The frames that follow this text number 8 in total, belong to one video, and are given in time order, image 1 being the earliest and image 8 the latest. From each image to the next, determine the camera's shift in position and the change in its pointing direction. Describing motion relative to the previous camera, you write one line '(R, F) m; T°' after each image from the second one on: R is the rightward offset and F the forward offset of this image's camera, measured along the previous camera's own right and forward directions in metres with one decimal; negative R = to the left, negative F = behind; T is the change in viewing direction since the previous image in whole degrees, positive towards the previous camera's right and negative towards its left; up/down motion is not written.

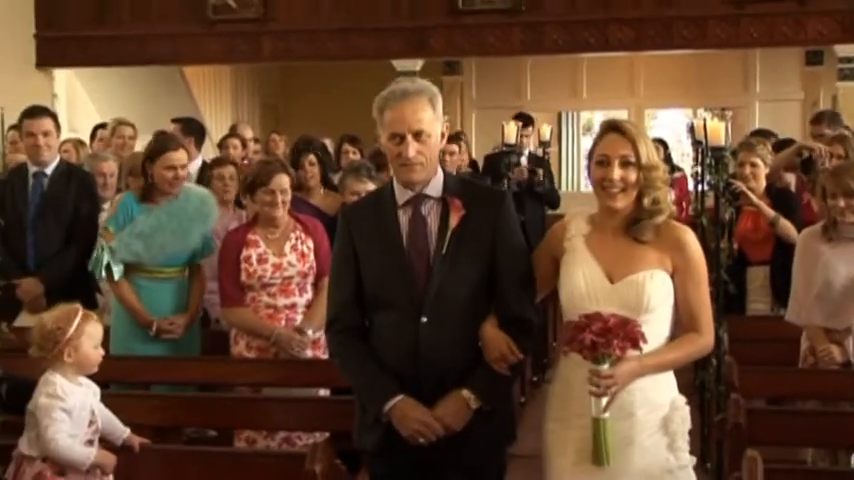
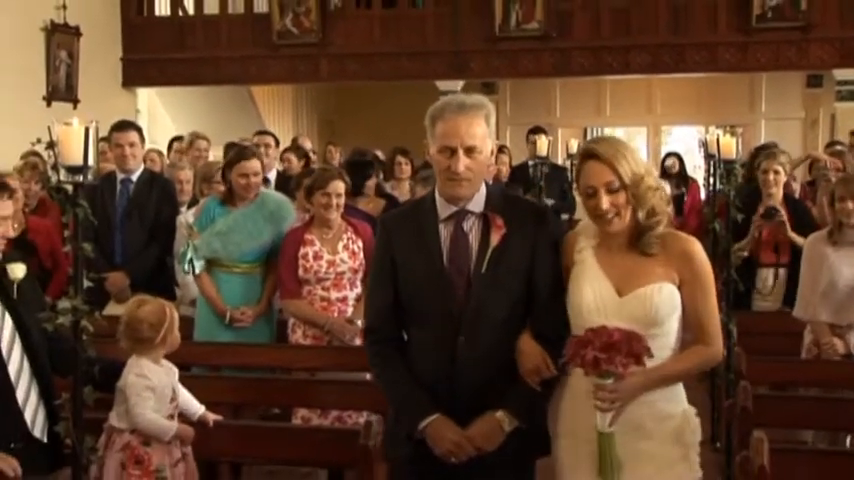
(0.0, -0.4) m; -2°
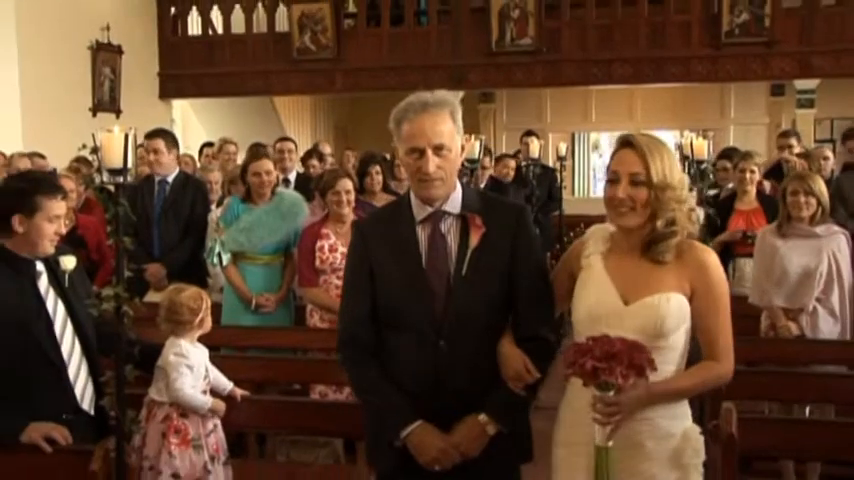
(0.0, -0.5) m; 0°
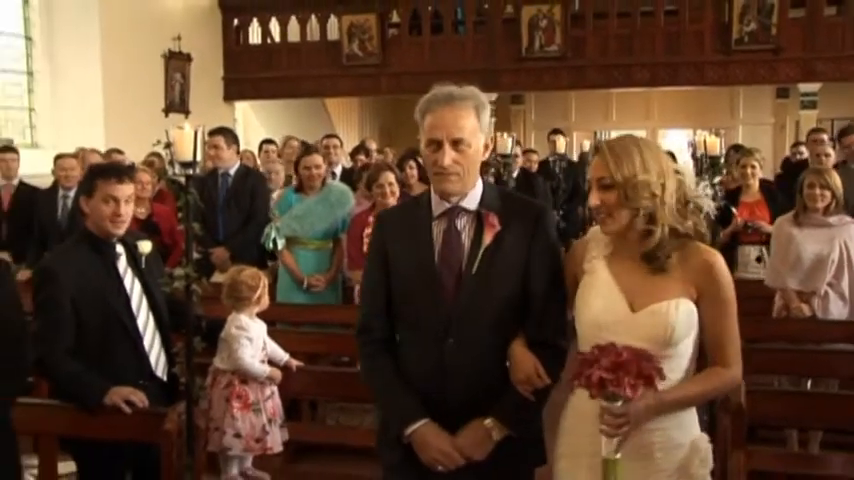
(+0.1, -0.5) m; -3°
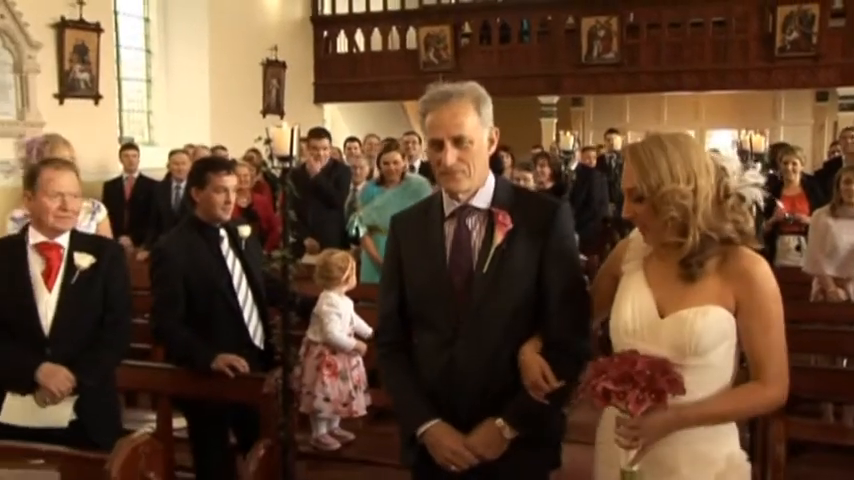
(+0.1, -0.6) m; -4°
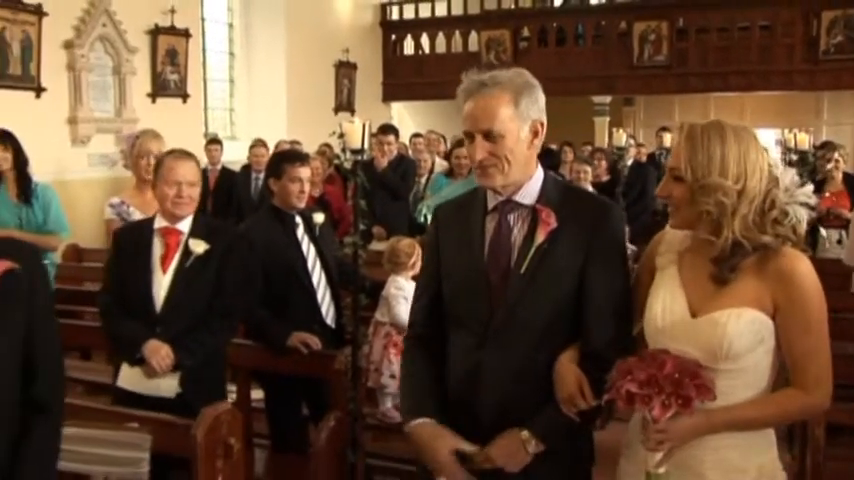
(0.0, -0.4) m; -3°
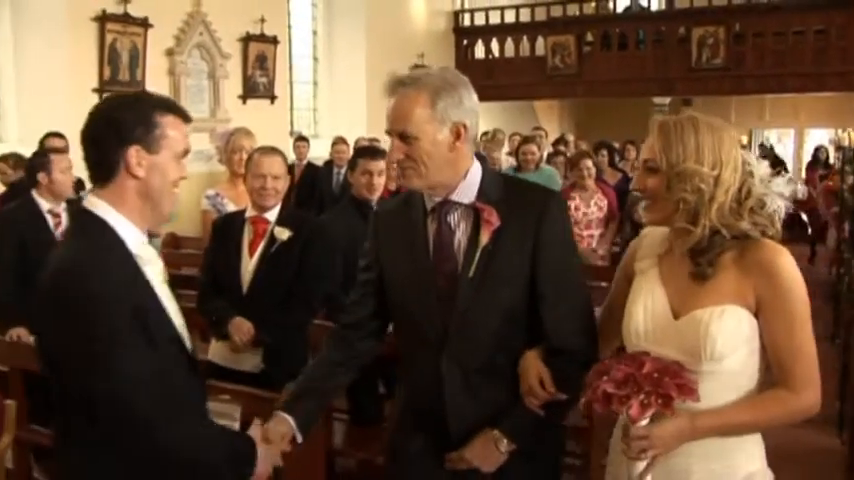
(+0.1, -0.4) m; -4°
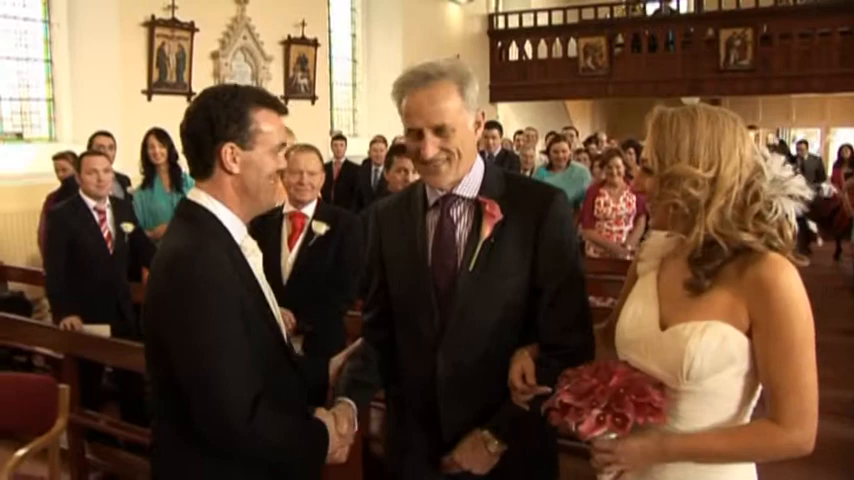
(+0.1, -0.2) m; -2°
